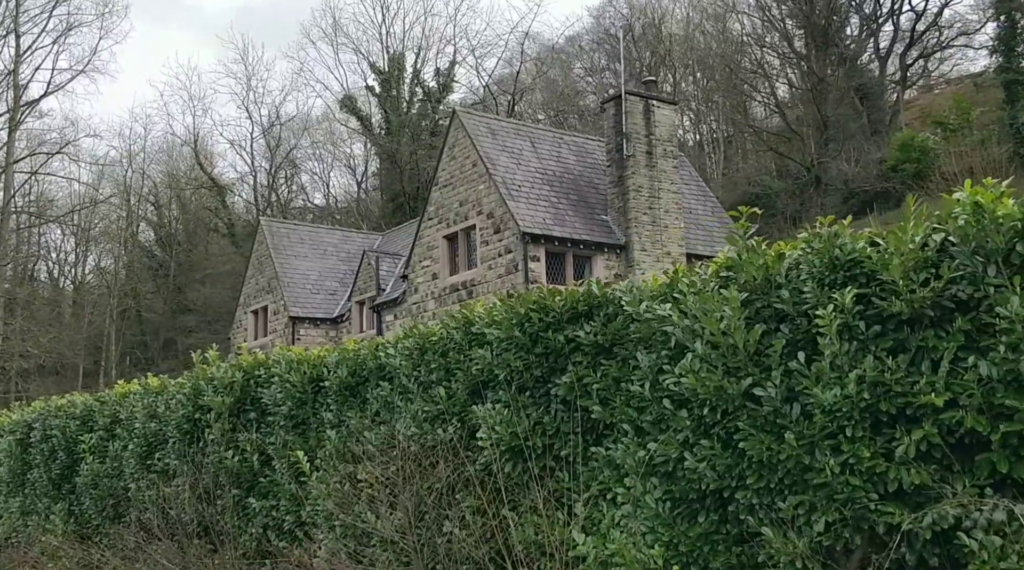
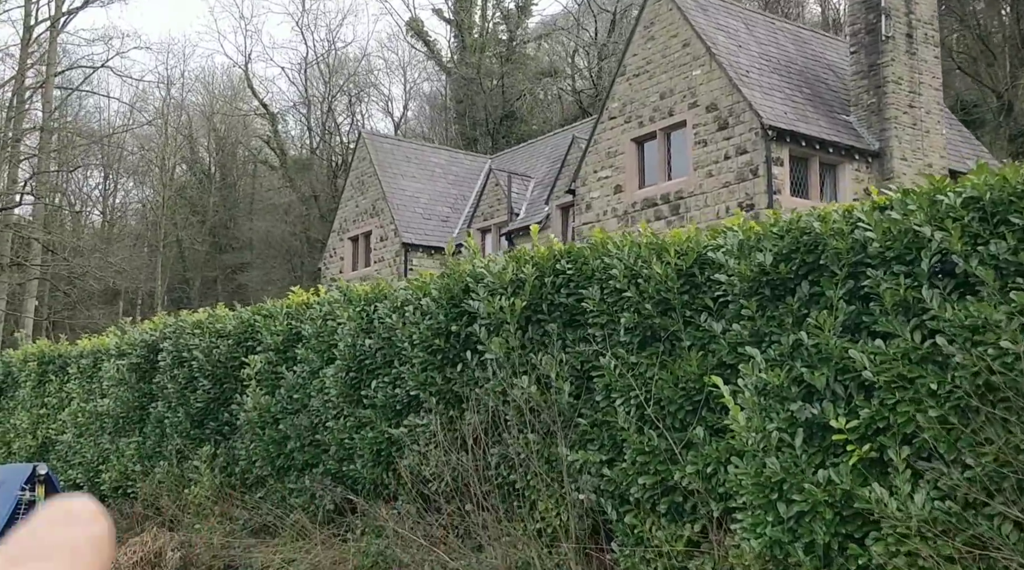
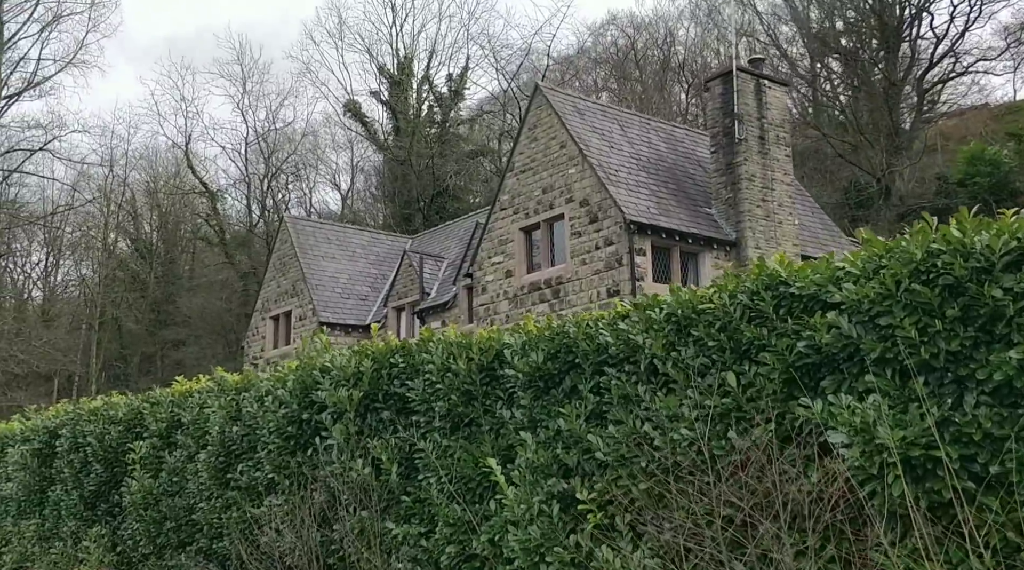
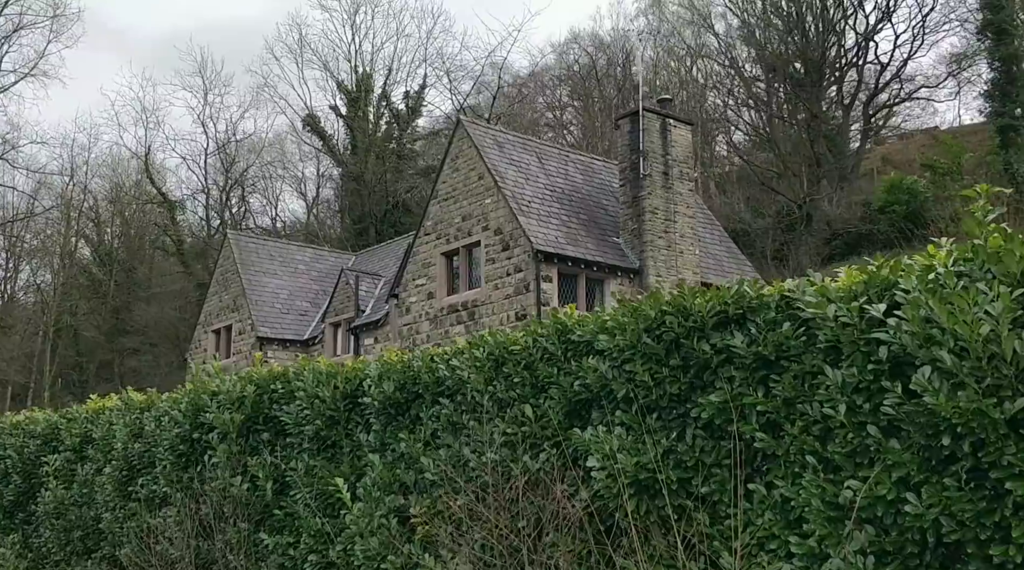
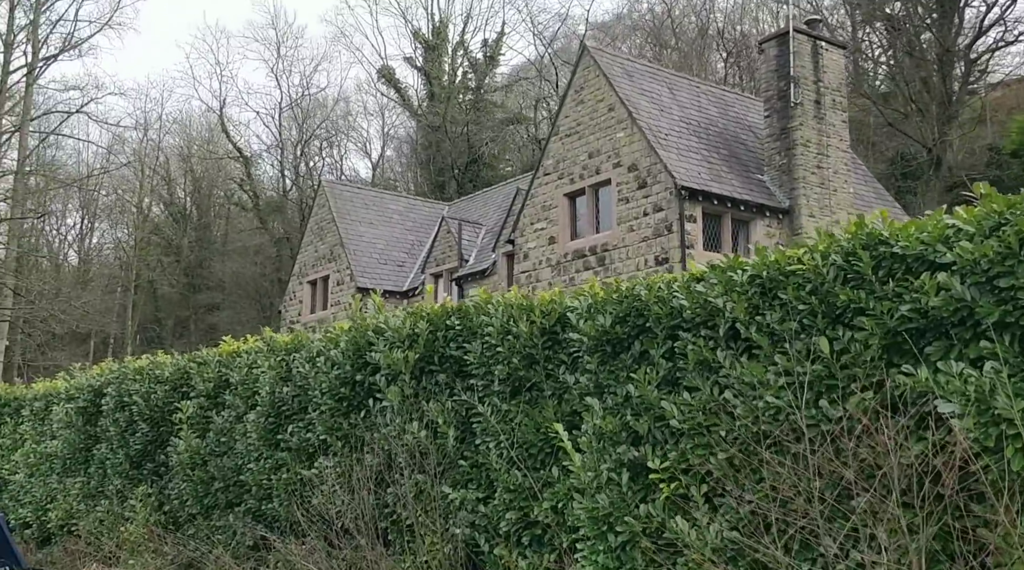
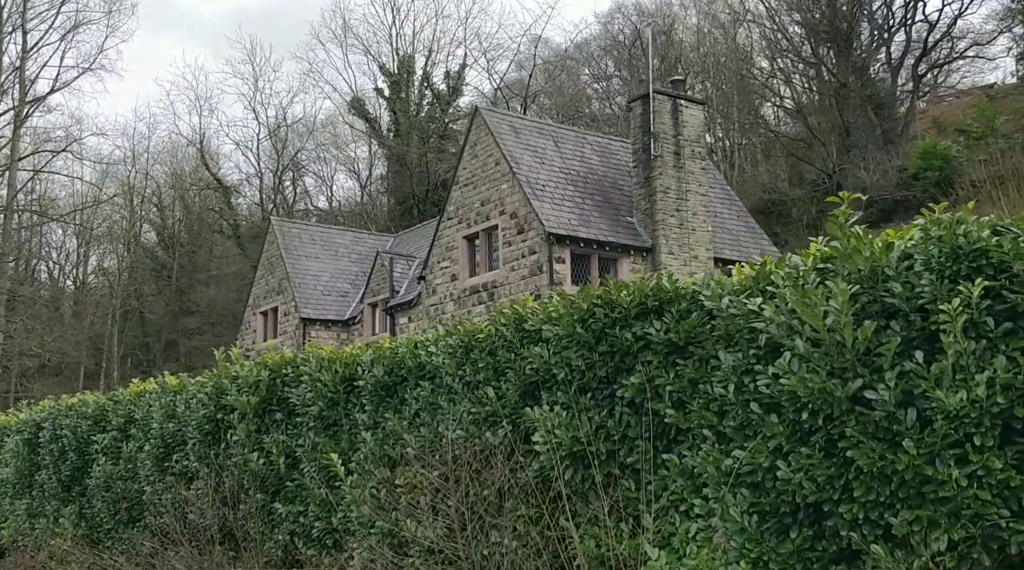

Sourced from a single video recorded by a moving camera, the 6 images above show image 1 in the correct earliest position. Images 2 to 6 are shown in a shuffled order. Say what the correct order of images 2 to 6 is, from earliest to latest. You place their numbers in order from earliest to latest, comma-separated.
6, 4, 3, 5, 2
